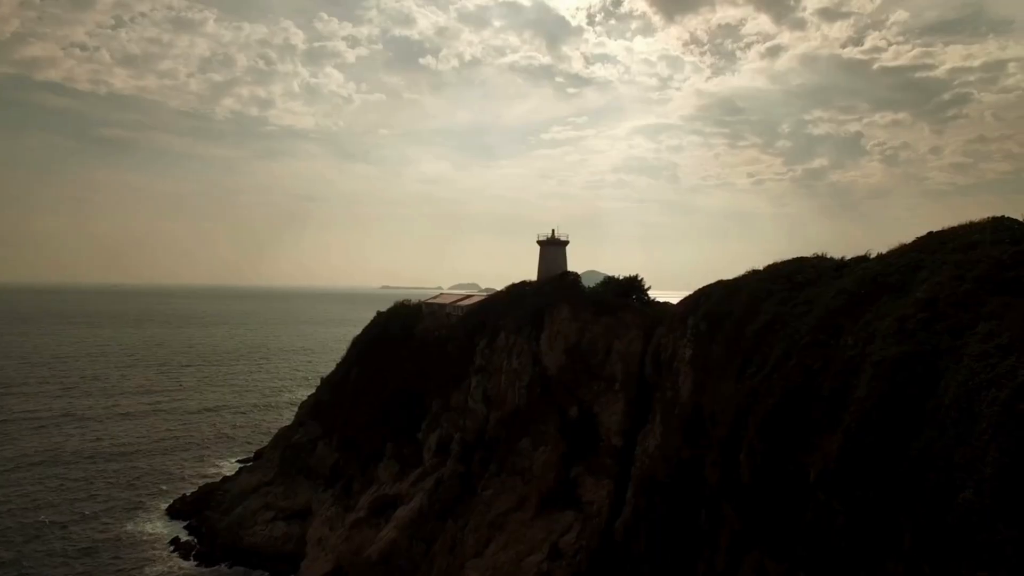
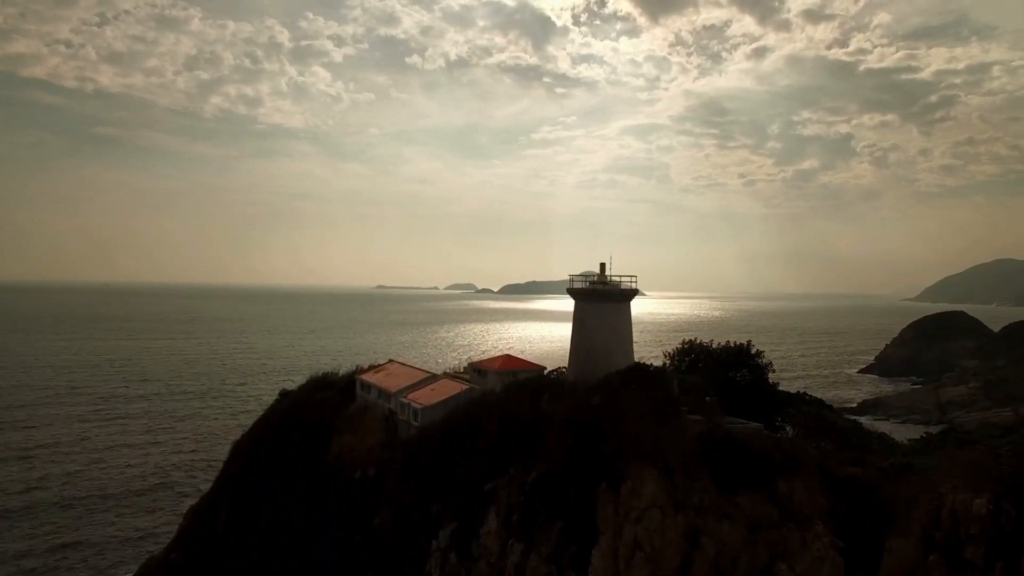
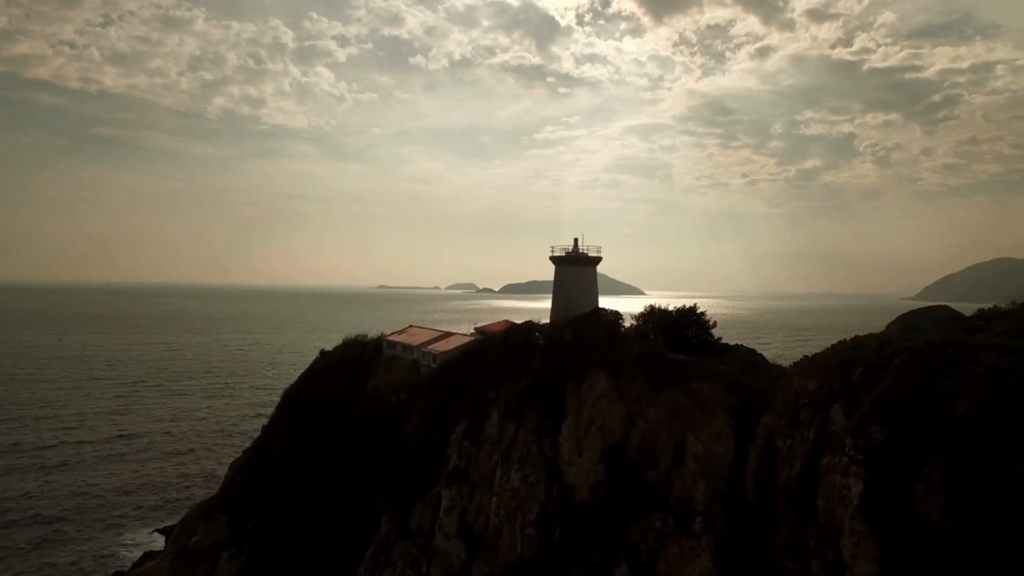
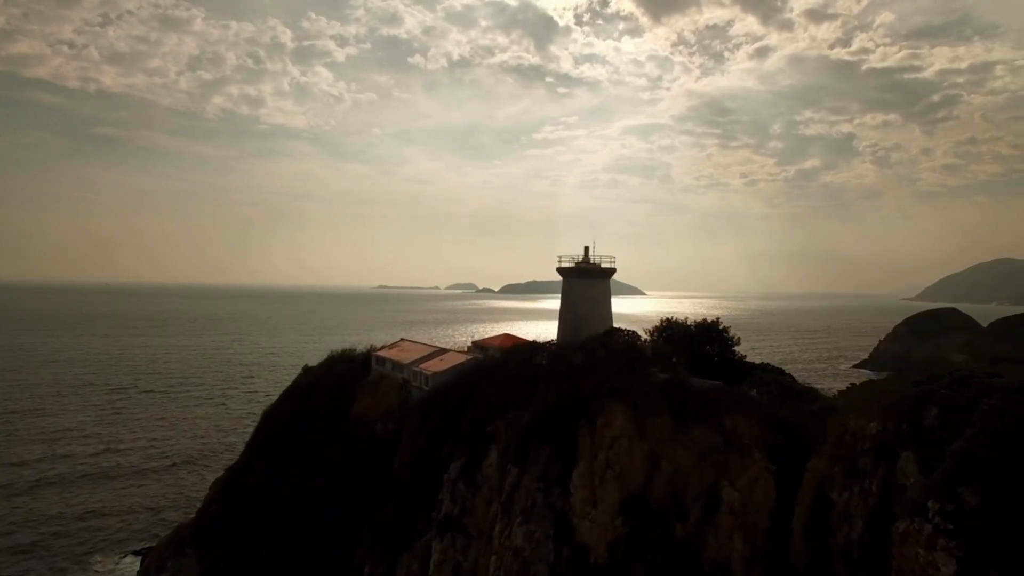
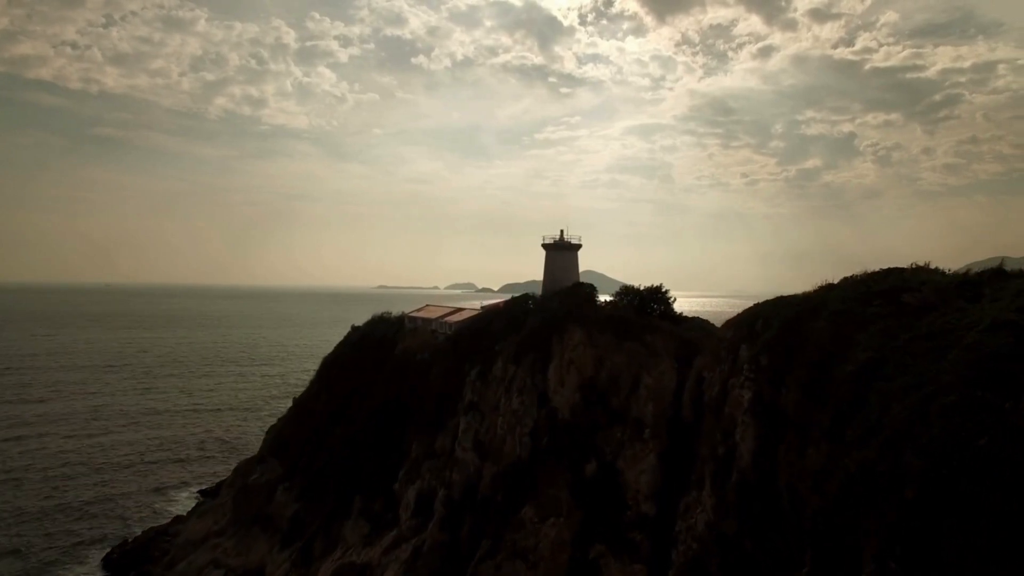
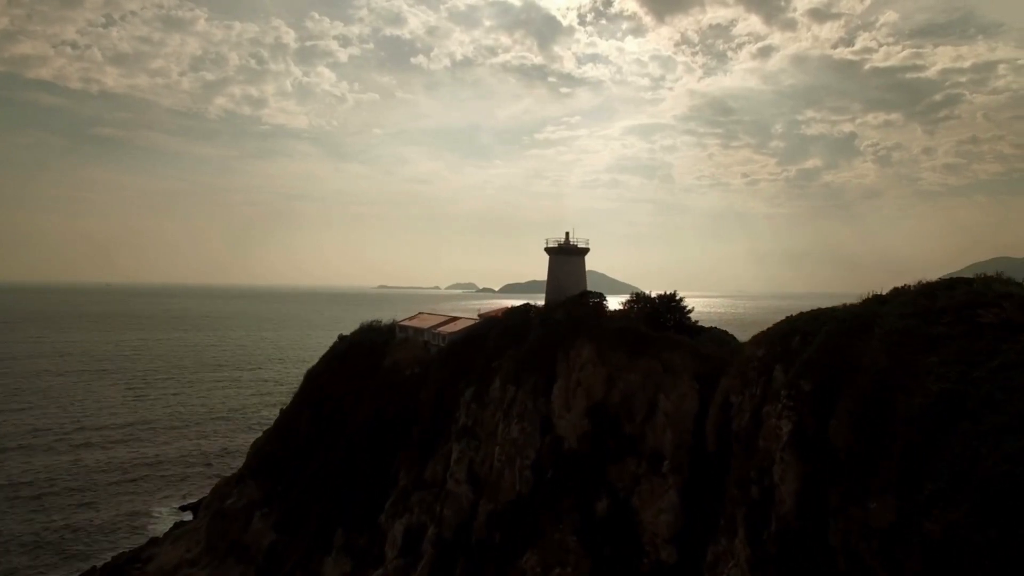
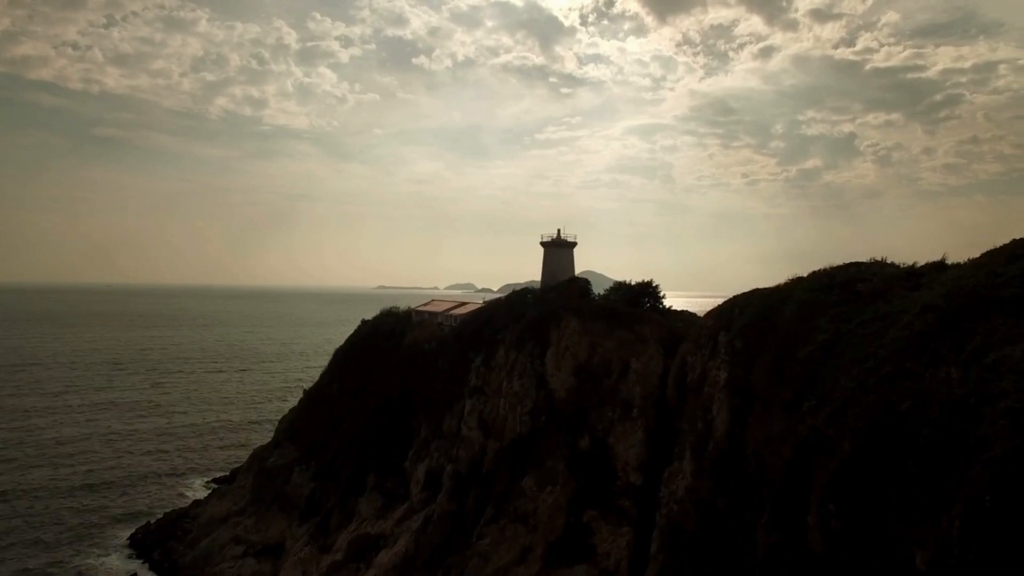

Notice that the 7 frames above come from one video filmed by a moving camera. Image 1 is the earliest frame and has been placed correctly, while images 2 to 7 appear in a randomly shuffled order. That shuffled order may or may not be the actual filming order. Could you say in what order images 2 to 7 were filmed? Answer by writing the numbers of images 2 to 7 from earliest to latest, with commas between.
7, 5, 6, 3, 4, 2
